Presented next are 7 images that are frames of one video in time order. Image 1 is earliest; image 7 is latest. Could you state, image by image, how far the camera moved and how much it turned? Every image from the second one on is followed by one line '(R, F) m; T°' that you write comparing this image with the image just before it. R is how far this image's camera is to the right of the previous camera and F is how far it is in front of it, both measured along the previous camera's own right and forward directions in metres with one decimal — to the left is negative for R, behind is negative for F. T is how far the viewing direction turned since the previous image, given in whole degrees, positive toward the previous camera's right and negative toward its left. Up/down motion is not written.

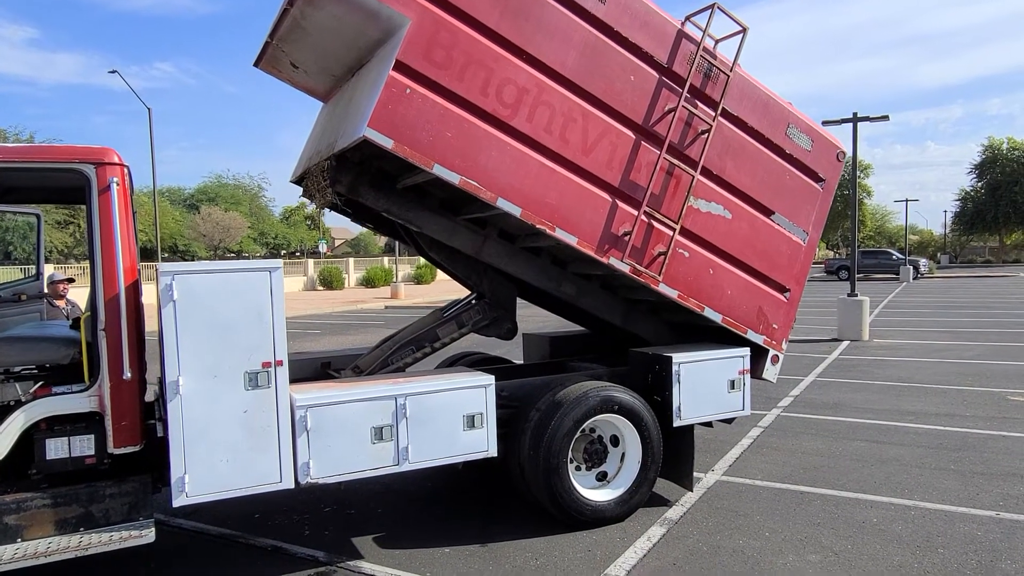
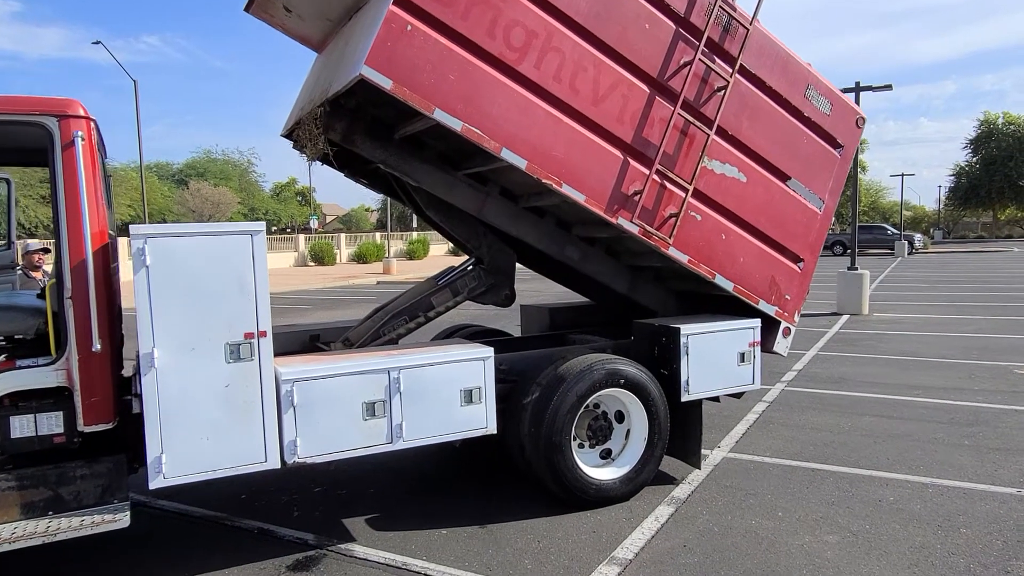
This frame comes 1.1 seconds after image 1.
(-0.1, +0.3) m; +1°
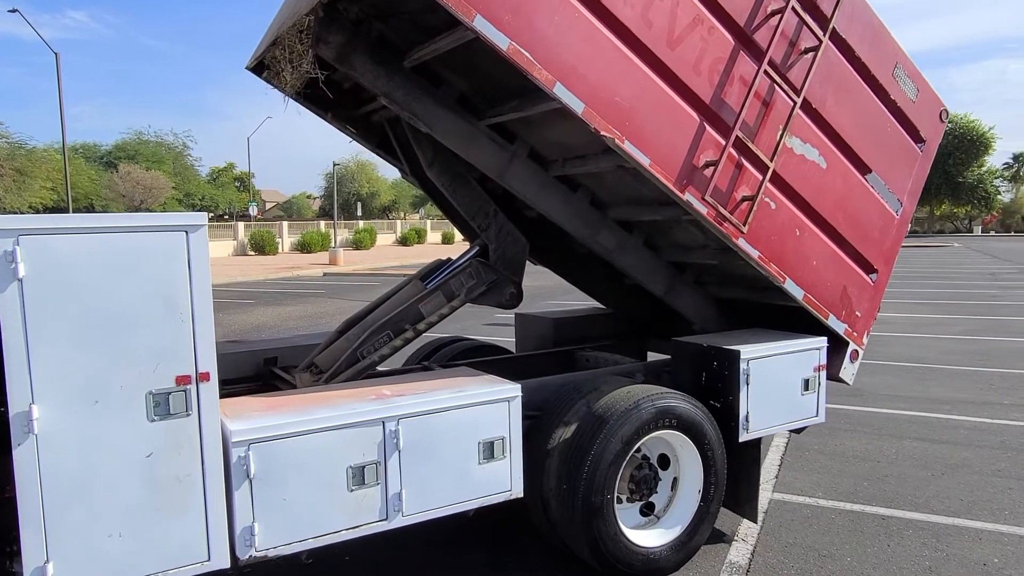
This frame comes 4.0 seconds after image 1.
(-0.4, +1.1) m; +5°
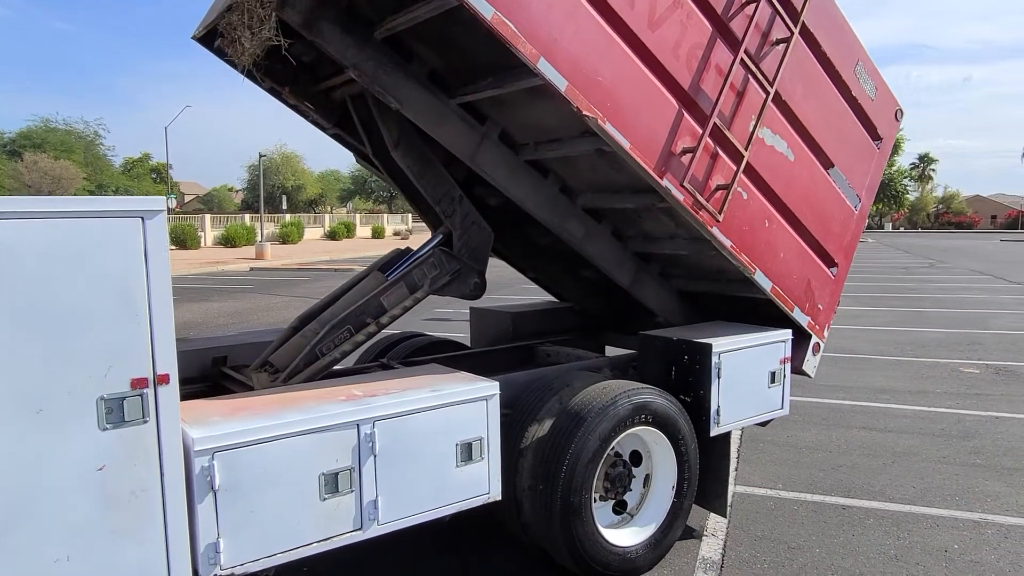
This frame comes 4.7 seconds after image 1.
(-0.2, +0.2) m; +6°
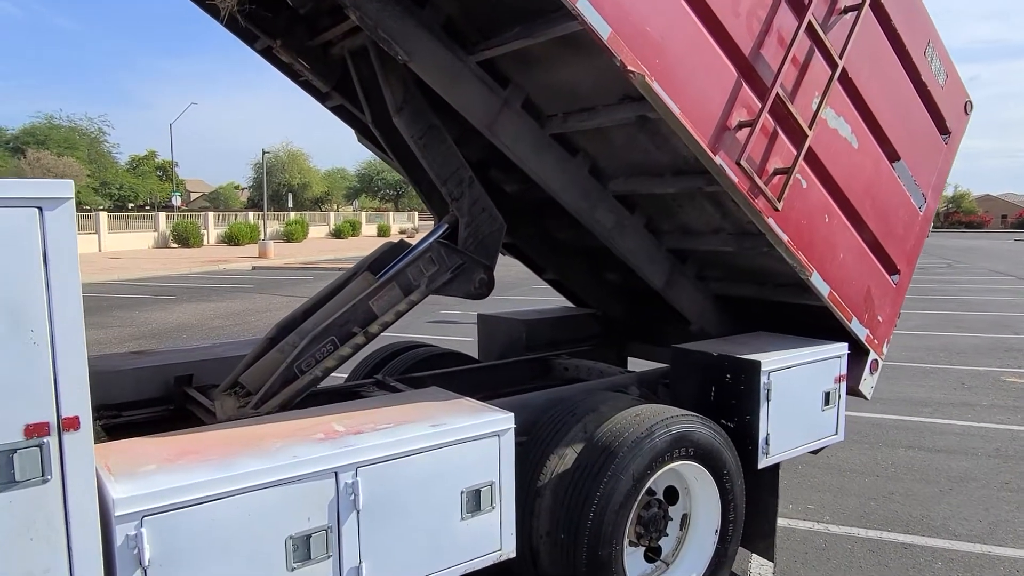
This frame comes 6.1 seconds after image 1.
(0.0, +0.6) m; 0°
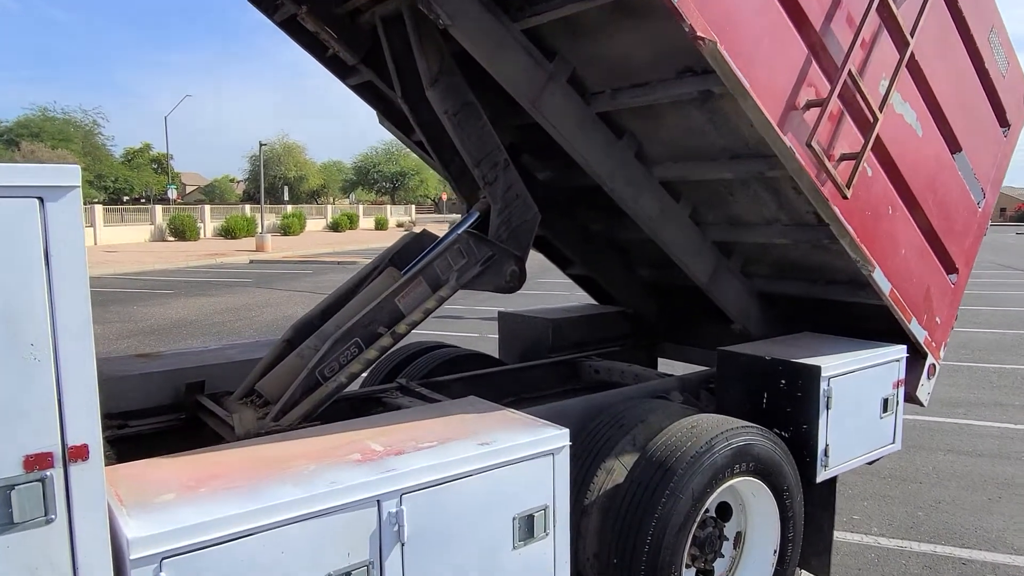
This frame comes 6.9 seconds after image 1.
(-0.2, +0.3) m; 0°
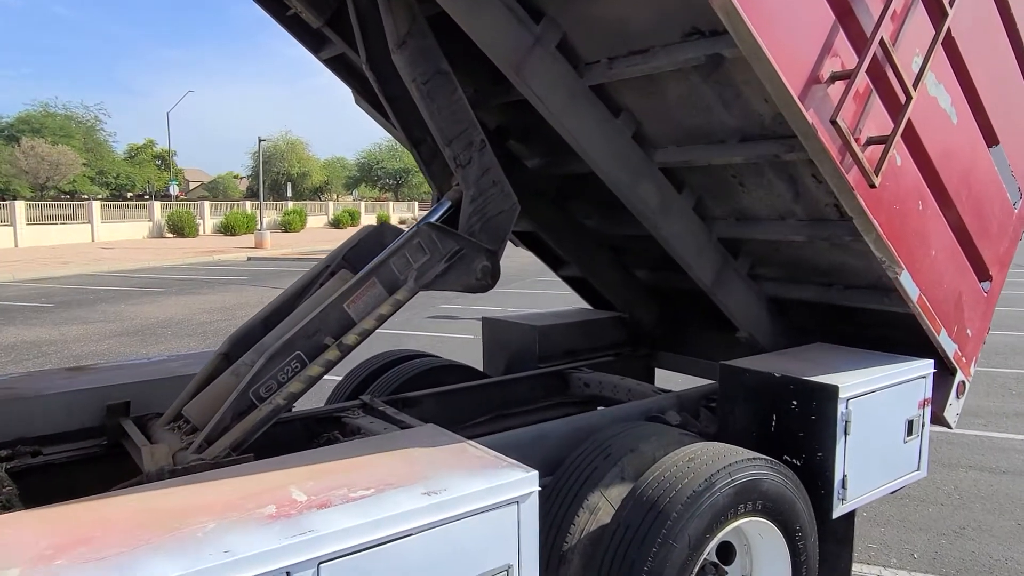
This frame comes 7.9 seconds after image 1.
(+0.1, +0.4) m; 0°
